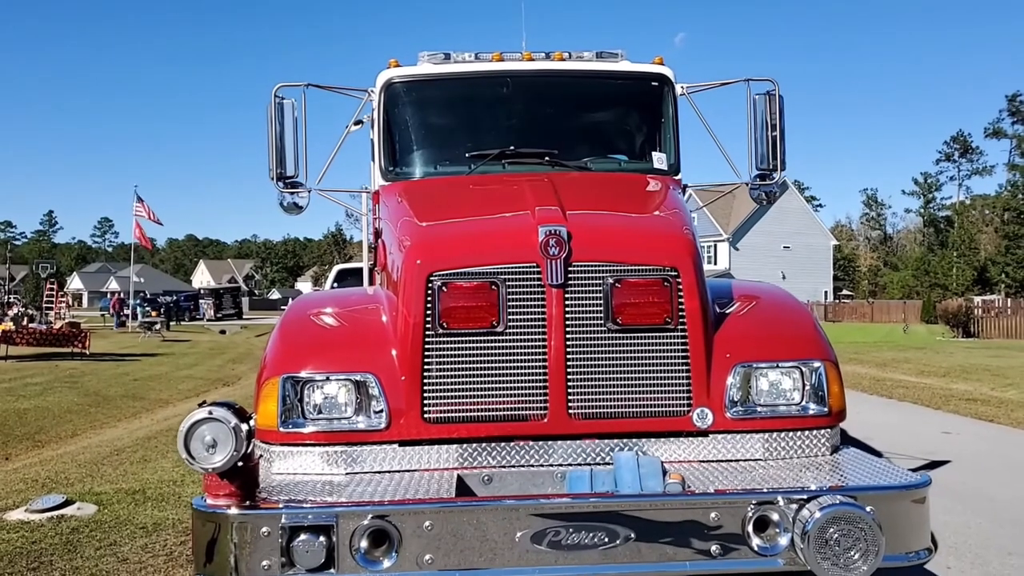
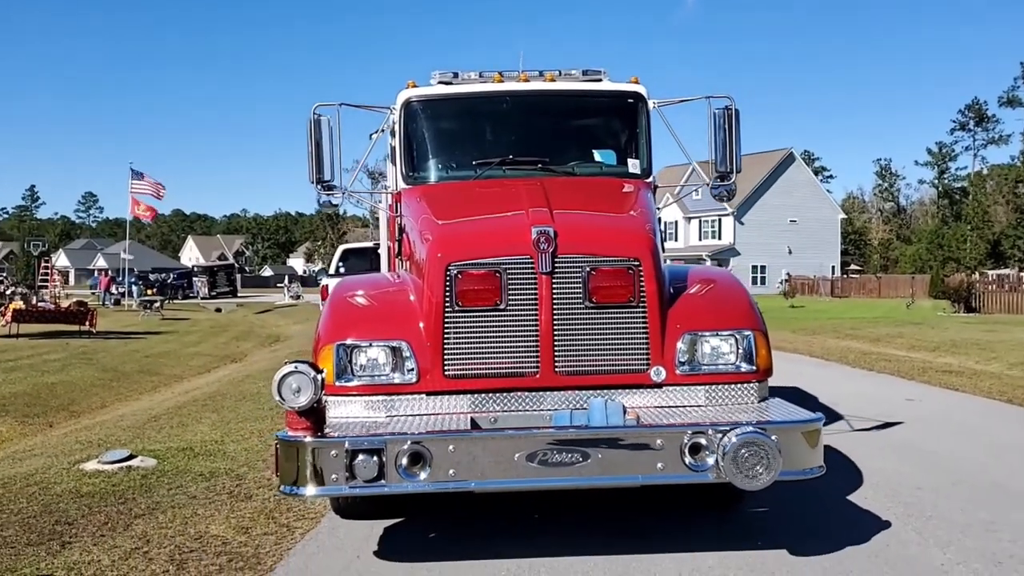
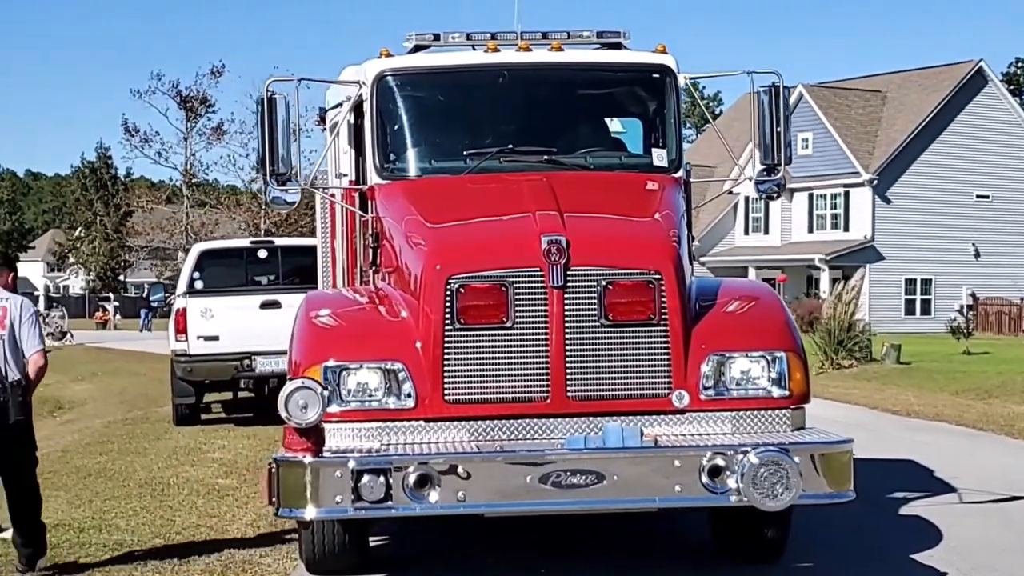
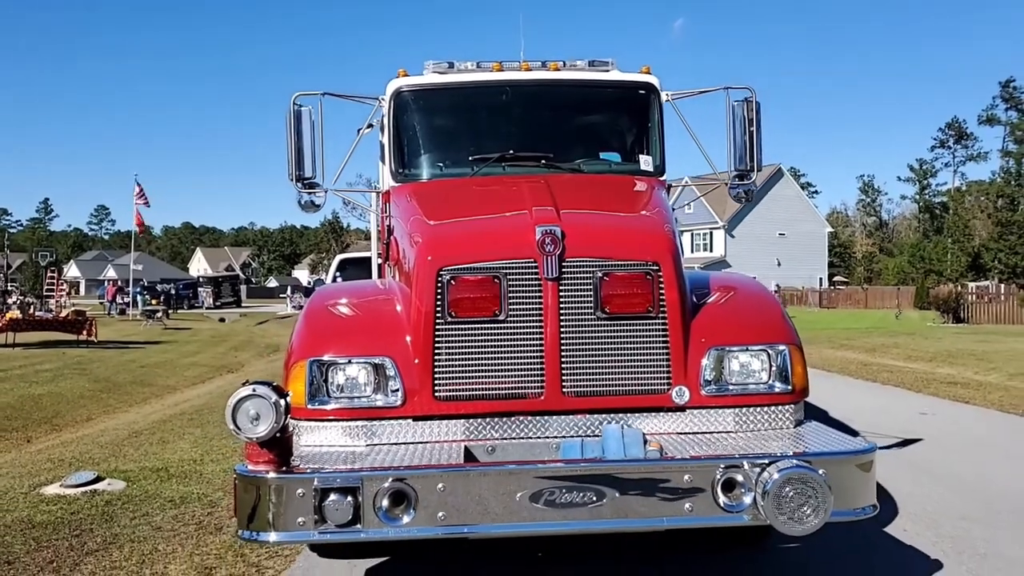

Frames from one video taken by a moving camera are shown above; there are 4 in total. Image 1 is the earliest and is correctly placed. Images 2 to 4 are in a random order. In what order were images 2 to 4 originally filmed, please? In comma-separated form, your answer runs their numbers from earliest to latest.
4, 2, 3
